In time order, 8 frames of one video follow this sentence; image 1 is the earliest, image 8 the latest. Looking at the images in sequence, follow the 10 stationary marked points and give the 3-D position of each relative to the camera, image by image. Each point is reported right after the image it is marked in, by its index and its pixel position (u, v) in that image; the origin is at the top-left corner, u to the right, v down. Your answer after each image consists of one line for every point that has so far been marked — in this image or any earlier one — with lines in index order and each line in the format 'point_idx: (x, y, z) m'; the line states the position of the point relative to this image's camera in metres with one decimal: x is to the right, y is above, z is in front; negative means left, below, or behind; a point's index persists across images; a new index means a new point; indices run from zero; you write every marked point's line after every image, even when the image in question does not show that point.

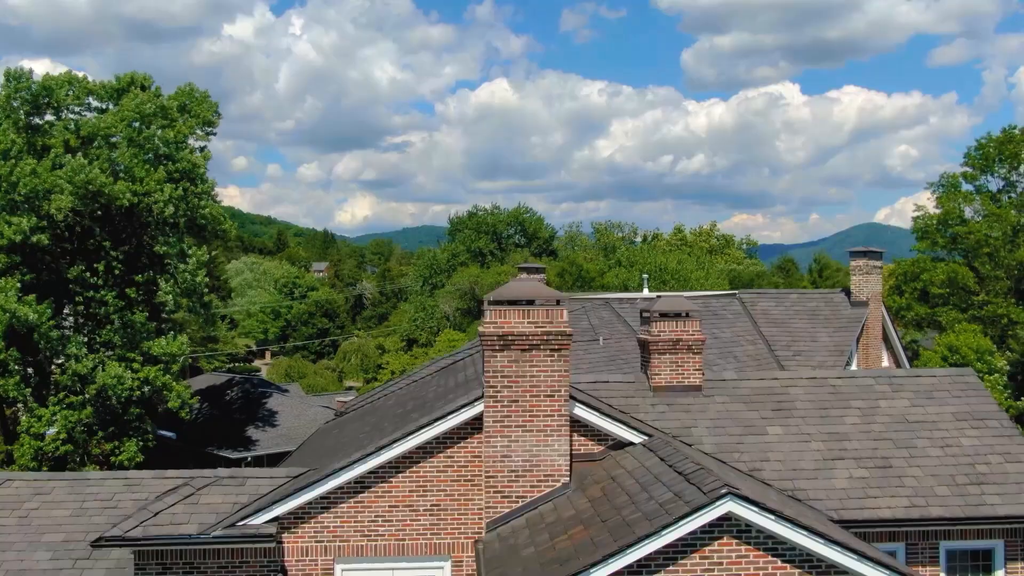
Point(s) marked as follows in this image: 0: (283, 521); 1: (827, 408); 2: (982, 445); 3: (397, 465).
0: (-4.4, -4.5, +13.1) m
1: (+7.3, -2.7, +15.7) m
2: (+10.4, -3.4, +15.0) m
3: (-2.2, -3.4, +13.2) m
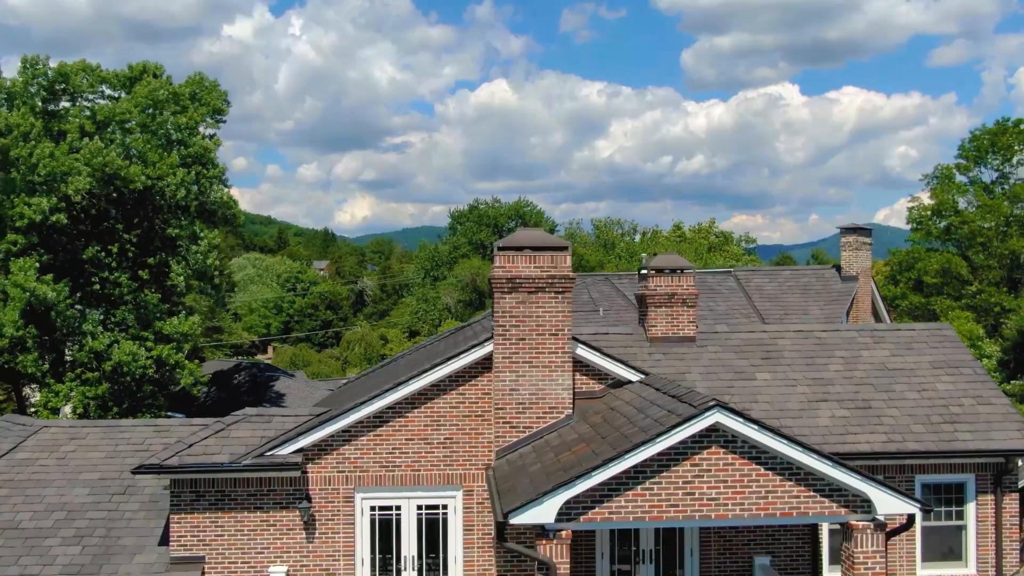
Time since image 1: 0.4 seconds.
0: (-4.3, -3.5, +14.1) m
1: (+7.4, -1.7, +16.8) m
2: (+10.6, -2.4, +16.1) m
3: (-2.1, -2.4, +14.3) m
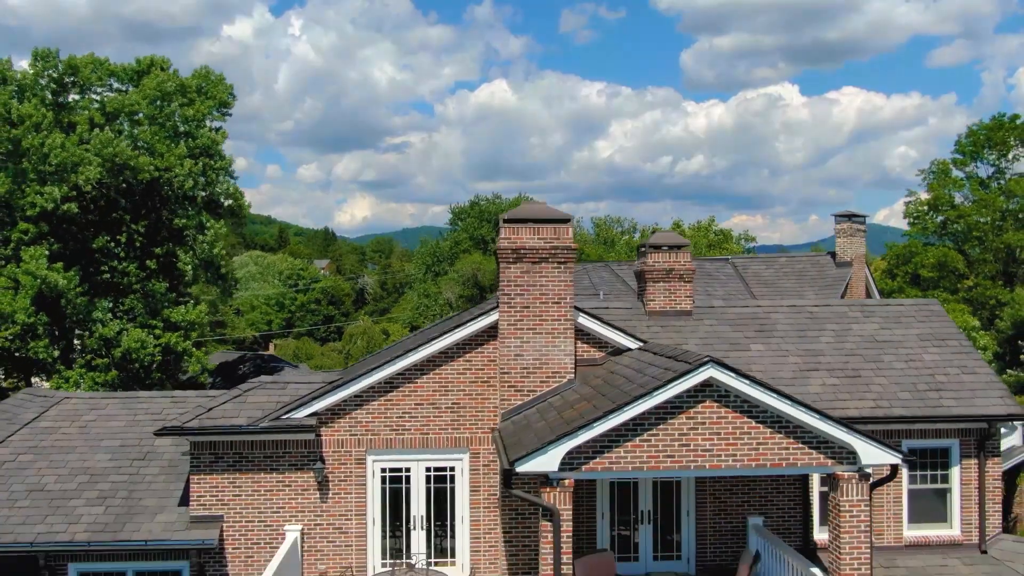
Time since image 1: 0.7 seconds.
0: (-4.2, -2.8, +14.8) m
1: (+7.5, -1.1, +17.4) m
2: (+10.7, -1.7, +16.8) m
3: (-2.0, -1.7, +15.0) m
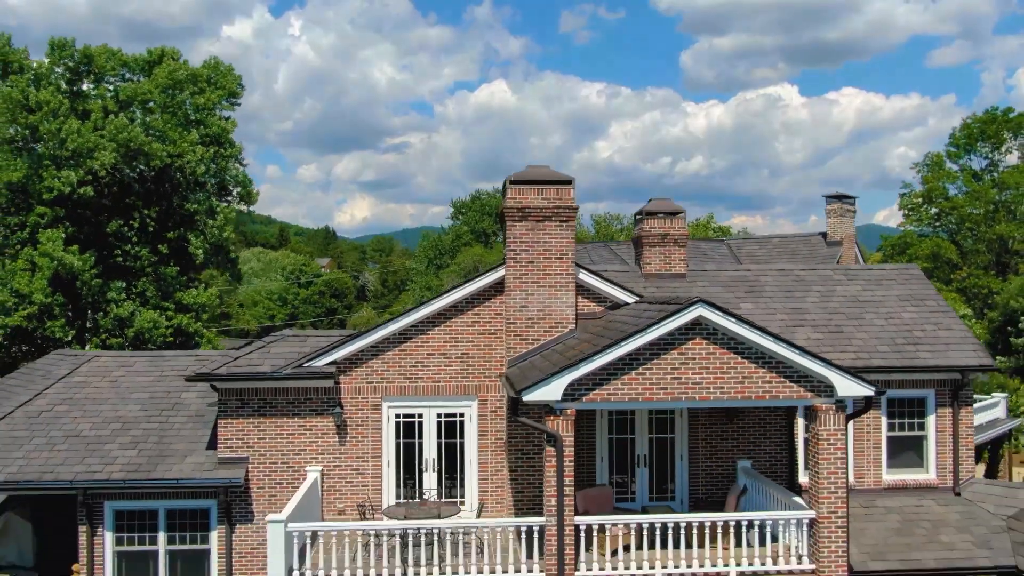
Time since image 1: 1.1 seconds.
0: (-4.1, -1.8, +15.9) m
1: (+7.7, -0.1, +18.5) m
2: (+10.8, -0.7, +17.9) m
3: (-1.9, -0.7, +16.1) m
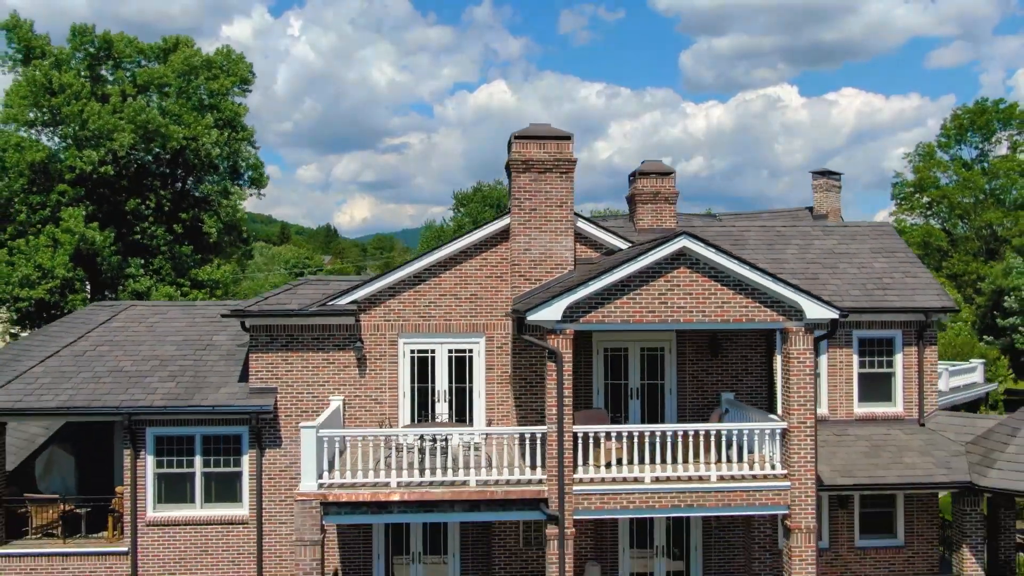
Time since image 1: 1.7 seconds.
0: (-3.9, -0.4, +17.6) m
1: (+7.8, +1.3, +20.2) m
2: (+10.9, +0.6, +19.5) m
3: (-1.7, +0.6, +17.7) m
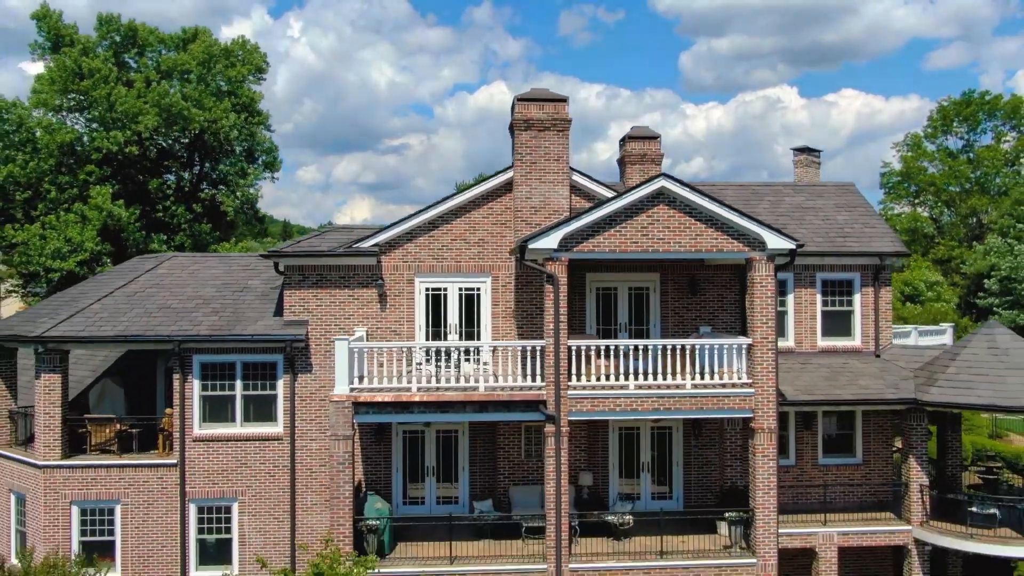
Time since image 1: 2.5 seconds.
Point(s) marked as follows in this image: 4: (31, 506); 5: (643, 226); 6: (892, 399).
0: (-3.9, +1.2, +19.9) m
1: (+7.9, +2.9, +22.6) m
2: (+11.0, +2.3, +21.9) m
3: (-1.7, +2.3, +20.1) m
4: (-14.2, -6.4, +19.9) m
5: (+3.3, +1.5, +16.8) m
6: (+10.6, -3.1, +18.9) m
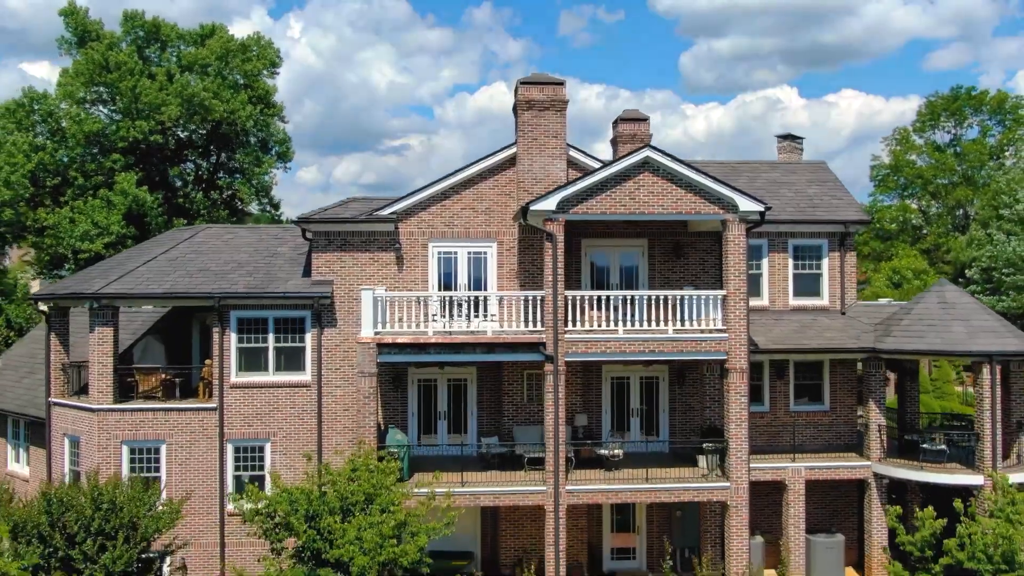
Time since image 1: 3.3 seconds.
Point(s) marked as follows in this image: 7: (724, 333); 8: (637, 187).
0: (-3.8, +2.4, +22.3) m
1: (+8.0, +4.2, +25.0) m
2: (+11.1, +3.5, +24.3) m
3: (-1.6, +3.5, +22.5) m
4: (-14.1, -5.2, +22.3) m
5: (+3.4, +2.8, +19.1) m
6: (+10.7, -1.9, +21.2) m
7: (+6.1, -1.3, +19.5) m
8: (+3.6, +2.9, +19.2) m
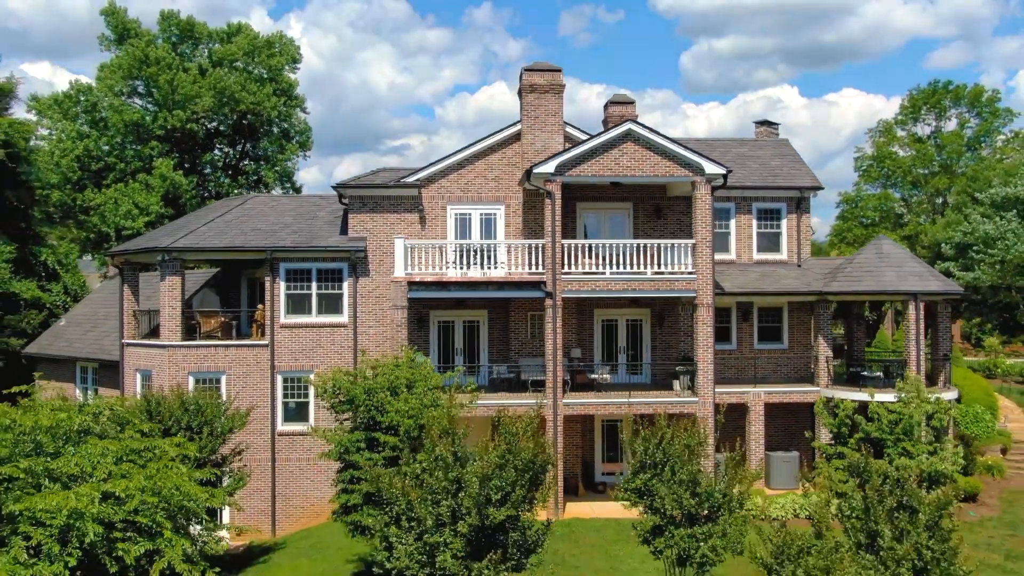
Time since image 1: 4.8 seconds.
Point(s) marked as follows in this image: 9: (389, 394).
0: (-3.5, +4.1, +26.4) m
1: (+8.2, +5.9, +29.0) m
2: (+11.3, +5.2, +28.4) m
3: (-1.3, +5.2, +26.6) m
4: (-13.9, -3.5, +26.4) m
5: (+3.6, +4.5, +23.2) m
6: (+11.0, -0.1, +25.3) m
7: (+6.3, +0.4, +23.6) m
8: (+3.8, +4.6, +23.3) m
9: (-3.2, -2.8, +17.6) m
